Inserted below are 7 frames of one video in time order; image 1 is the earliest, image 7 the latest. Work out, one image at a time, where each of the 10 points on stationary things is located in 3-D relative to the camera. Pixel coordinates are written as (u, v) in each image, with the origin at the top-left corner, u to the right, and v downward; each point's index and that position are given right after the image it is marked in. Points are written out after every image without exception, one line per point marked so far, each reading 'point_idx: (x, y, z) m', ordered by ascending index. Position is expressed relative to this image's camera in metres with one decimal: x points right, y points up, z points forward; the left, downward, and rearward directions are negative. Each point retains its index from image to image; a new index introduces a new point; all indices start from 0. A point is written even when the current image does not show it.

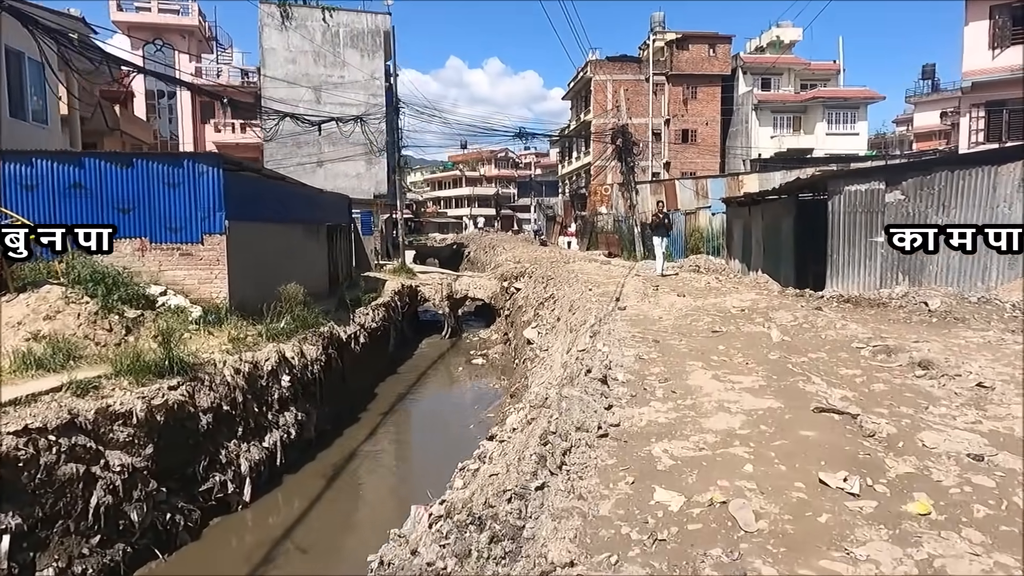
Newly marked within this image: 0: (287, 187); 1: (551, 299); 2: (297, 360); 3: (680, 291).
0: (-4.6, +2.1, +14.2) m
1: (+0.8, -0.3, +14.5) m
2: (-3.5, -1.2, +11.0) m
3: (+2.8, -0.1, +11.1) m
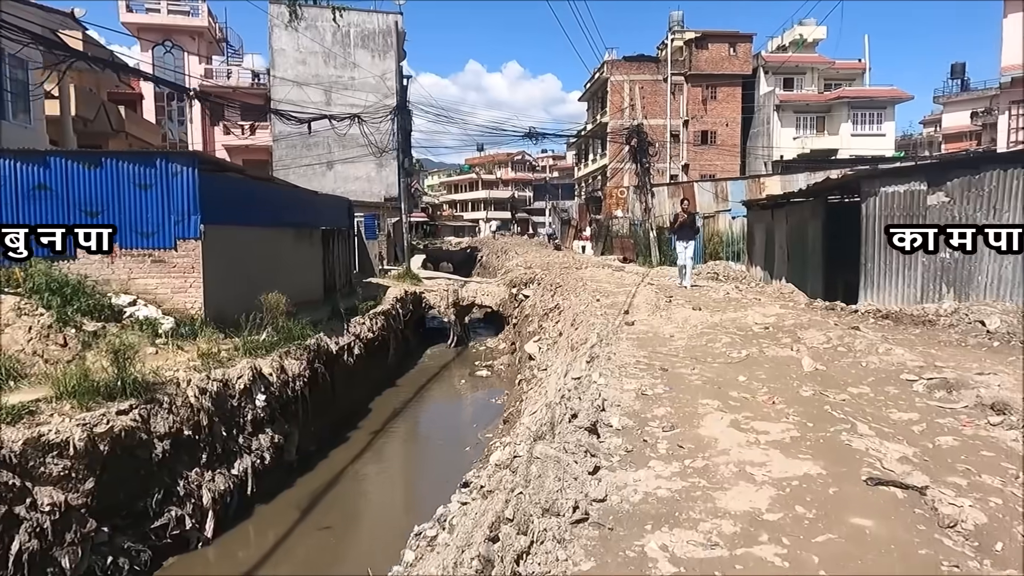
0: (-4.6, +1.9, +13.3) m
1: (+0.9, -0.5, +13.5) m
2: (-3.6, -1.4, +10.1) m
3: (+2.8, -0.2, +10.1) m
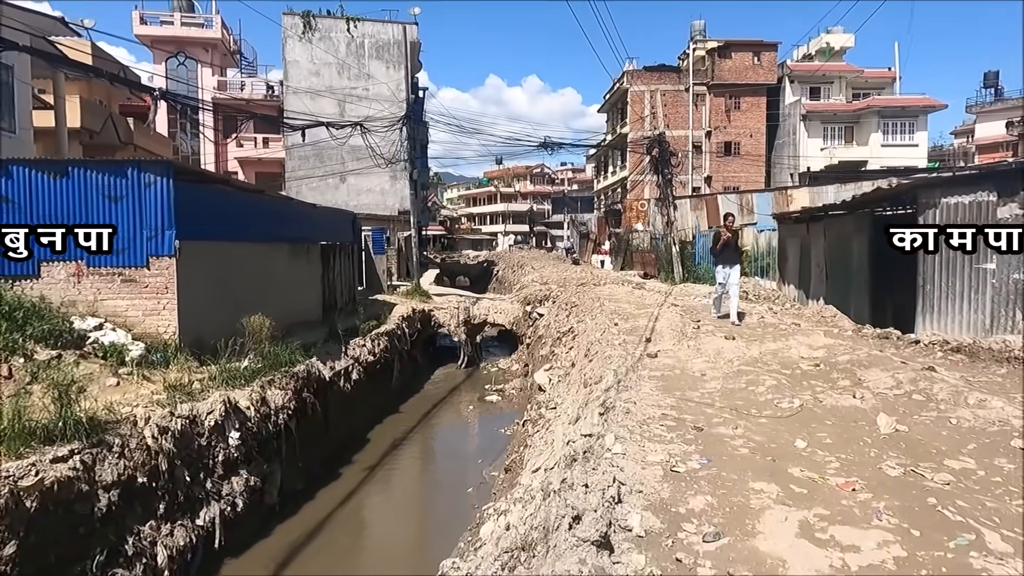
0: (-4.4, +1.6, +12.3) m
1: (+1.1, -0.9, +12.3) m
2: (-3.5, -1.7, +9.0) m
3: (+2.8, -0.6, +8.8) m
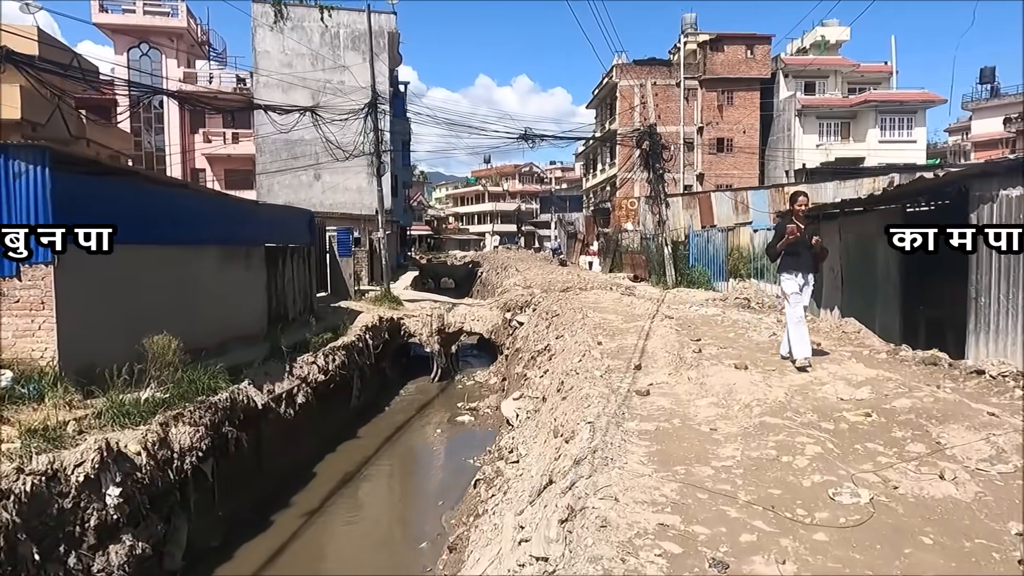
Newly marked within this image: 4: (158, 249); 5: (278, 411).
0: (-4.9, +1.4, +10.5) m
1: (+0.6, -1.0, +10.6) m
2: (-3.9, -1.8, +7.2) m
3: (+2.4, -0.7, +7.1) m
4: (-5.0, +0.6, +9.4) m
5: (-3.7, -1.9, +10.6) m
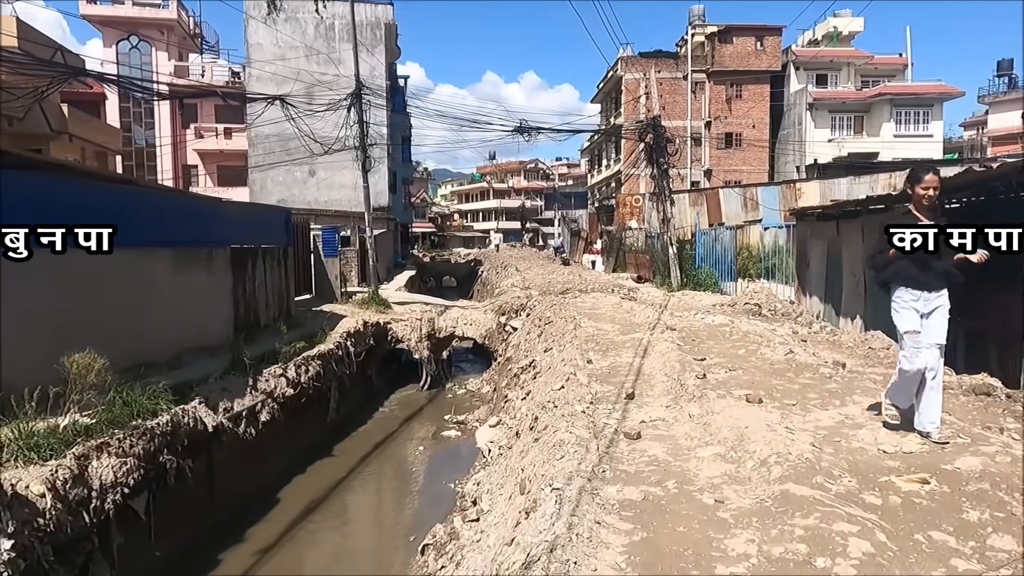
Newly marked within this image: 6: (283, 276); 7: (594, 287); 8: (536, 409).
0: (-5.1, +1.3, +9.5) m
1: (+0.3, -1.1, +9.5) m
2: (-4.2, -1.9, +6.2) m
3: (+2.1, -0.8, +6.0) m
4: (-5.2, +0.4, +8.4) m
5: (-3.9, -2.0, +9.5) m
6: (-5.0, +0.3, +14.6) m
7: (+2.3, 0.0, +19.1) m
8: (+0.2, -1.2, +6.5) m
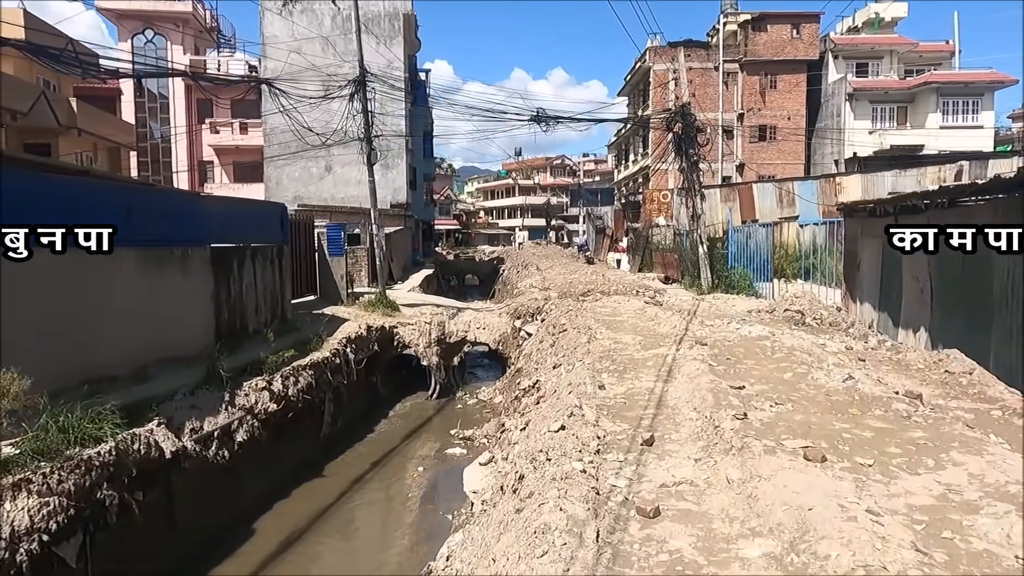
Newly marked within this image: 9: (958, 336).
0: (-5.1, +1.2, +8.4) m
1: (+0.3, -1.2, +8.2) m
2: (-4.3, -2.0, +5.1) m
3: (+2.0, -0.9, +4.6) m
4: (-5.2, +0.4, +7.3) m
5: (-3.9, -2.1, +8.4) m
6: (-4.7, +0.2, +13.6) m
7: (+2.8, 0.0, +17.7) m
8: (+0.2, -1.3, +5.2) m
9: (+5.2, -0.5, +8.1) m
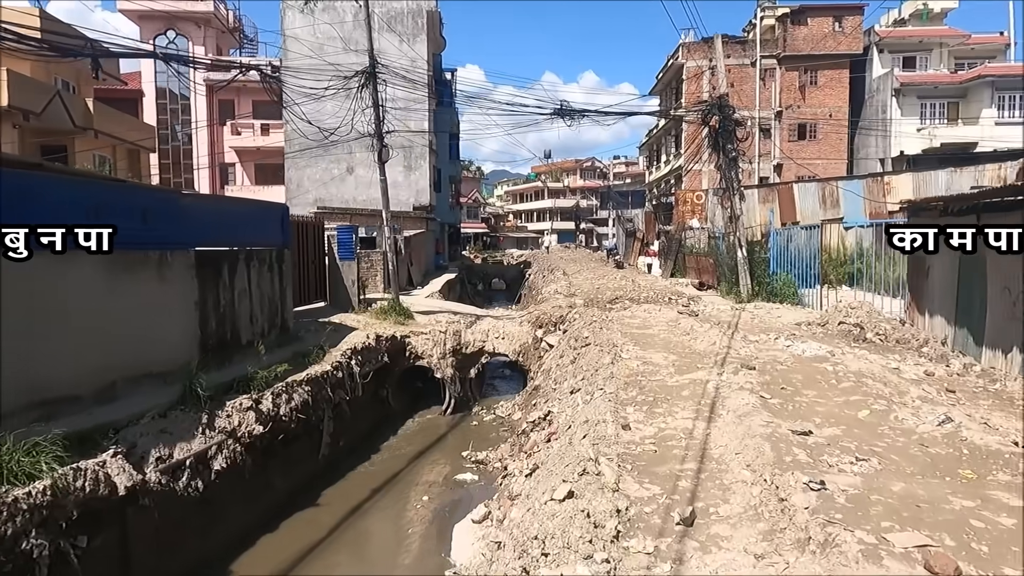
0: (-5.0, +1.1, +7.4) m
1: (+0.4, -1.3, +6.9) m
2: (-4.4, -2.1, +4.1) m
3: (+1.9, -1.0, +3.3) m
4: (-5.2, +0.3, +6.3) m
5: (-3.8, -2.2, +7.3) m
6: (-4.4, +0.1, +12.5) m
7: (+3.3, -0.2, +16.4) m
8: (+0.1, -1.4, +4.0) m
9: (+5.3, -0.6, +6.6) m
